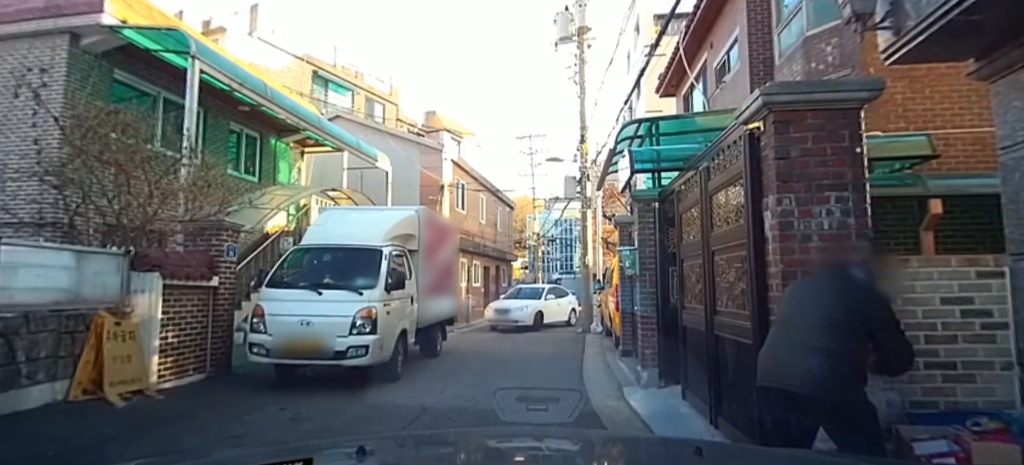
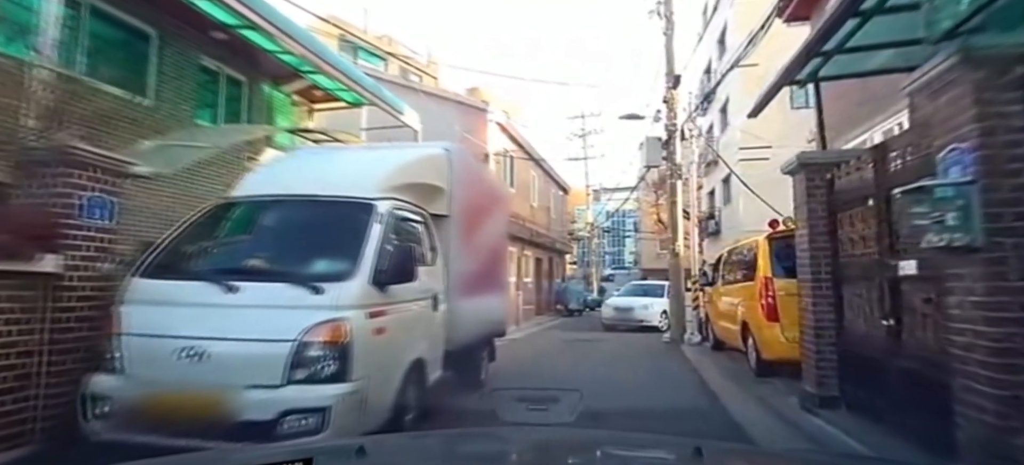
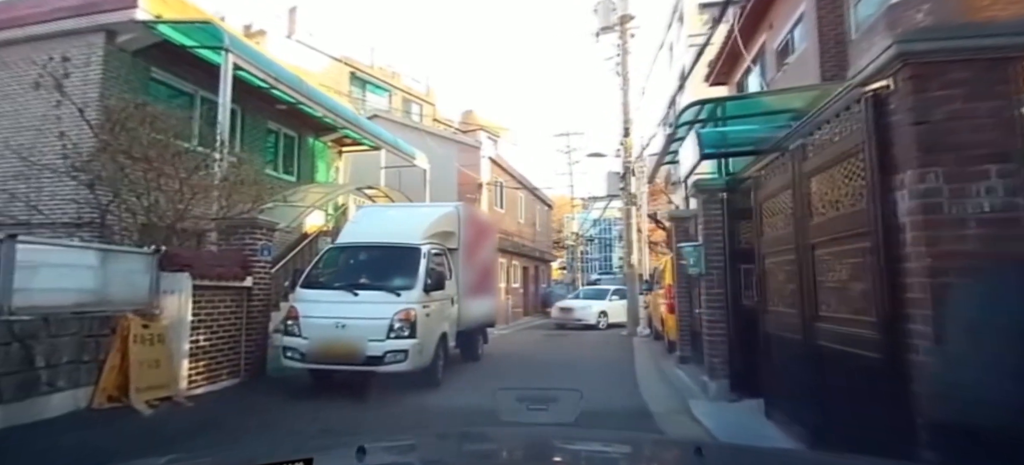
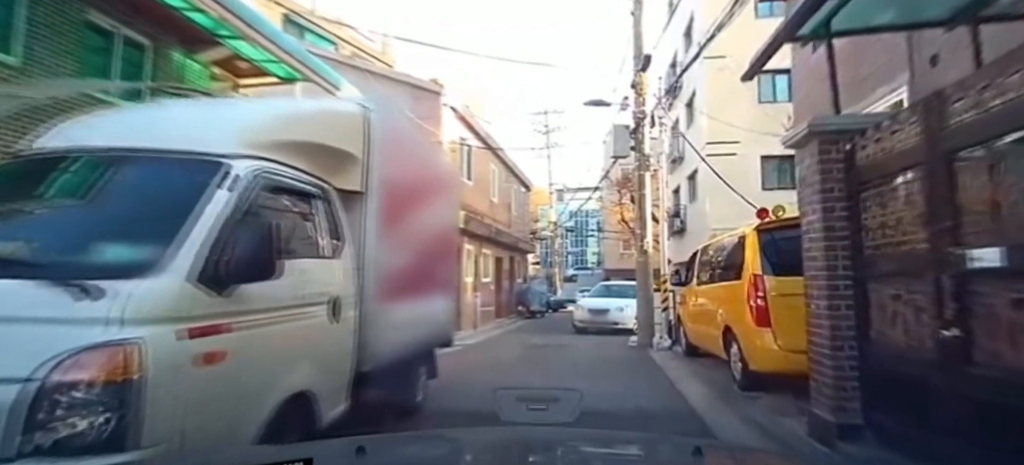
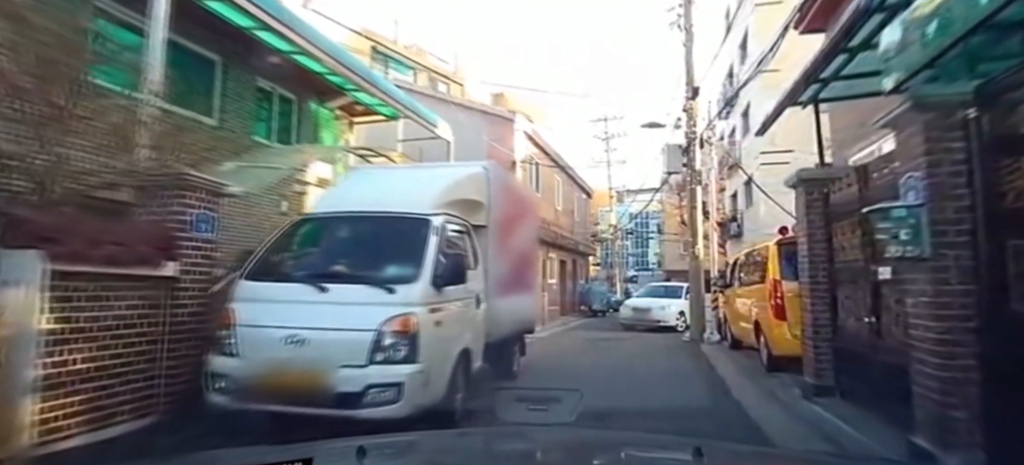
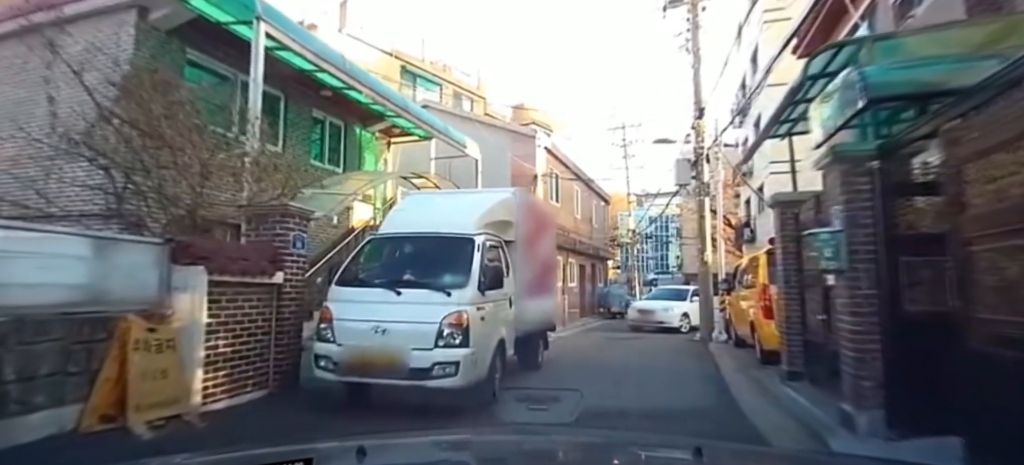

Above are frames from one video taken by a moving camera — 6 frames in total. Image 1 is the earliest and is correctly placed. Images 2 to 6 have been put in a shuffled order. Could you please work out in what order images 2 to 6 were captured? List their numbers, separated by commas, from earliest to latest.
3, 6, 5, 2, 4
